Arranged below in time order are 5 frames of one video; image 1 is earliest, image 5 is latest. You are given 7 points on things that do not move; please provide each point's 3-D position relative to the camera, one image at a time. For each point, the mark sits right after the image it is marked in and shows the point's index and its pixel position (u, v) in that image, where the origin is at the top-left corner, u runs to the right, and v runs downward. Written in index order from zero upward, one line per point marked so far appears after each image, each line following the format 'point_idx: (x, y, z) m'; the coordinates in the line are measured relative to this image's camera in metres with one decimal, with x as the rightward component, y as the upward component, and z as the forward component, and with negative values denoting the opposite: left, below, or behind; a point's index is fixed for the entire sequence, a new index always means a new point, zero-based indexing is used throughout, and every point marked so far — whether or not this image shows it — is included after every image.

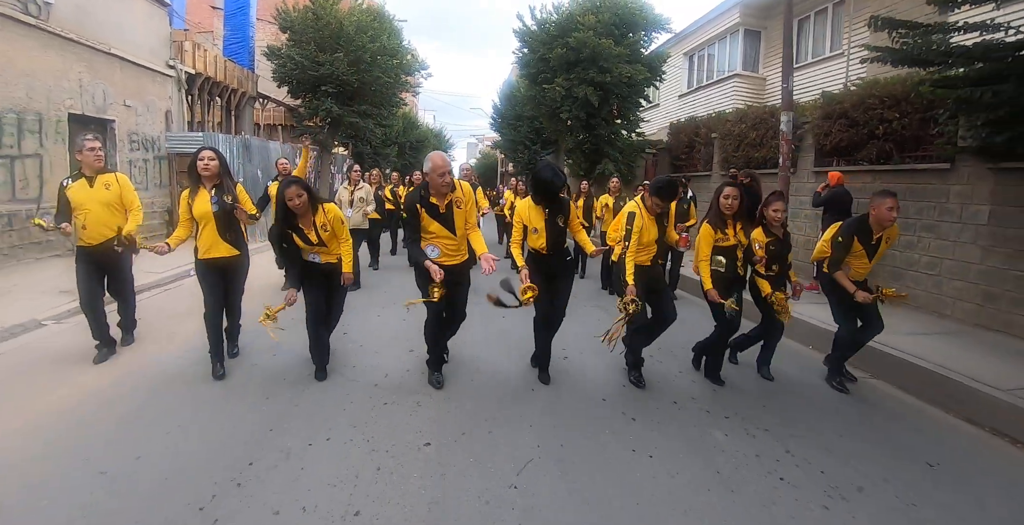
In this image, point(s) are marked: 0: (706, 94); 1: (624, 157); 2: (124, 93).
0: (+6.0, +5.2, +14.0) m
1: (+3.1, +2.9, +13.0) m
2: (-7.4, +3.3, +8.8) m
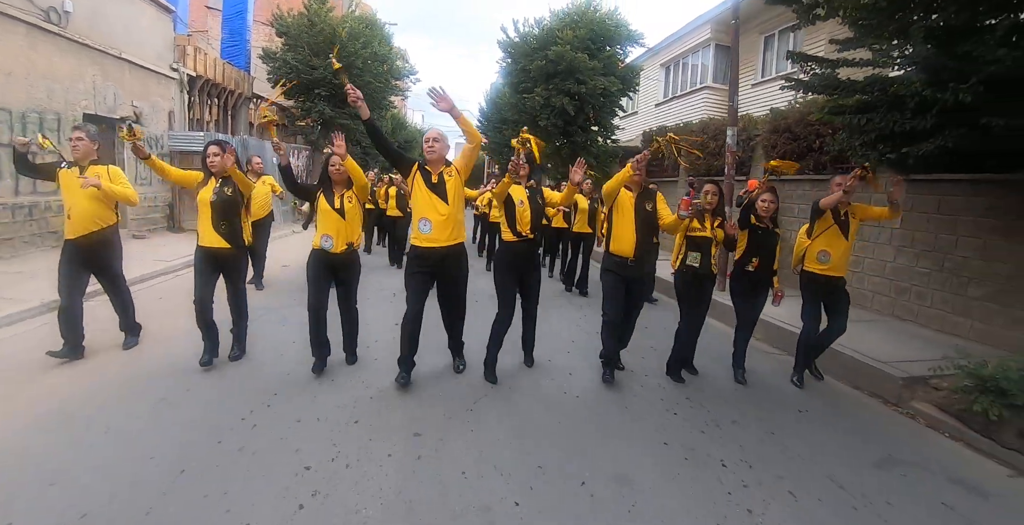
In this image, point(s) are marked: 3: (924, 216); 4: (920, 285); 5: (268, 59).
0: (+5.5, +5.2, +14.9) m
1: (+2.7, +3.0, +13.8) m
2: (-7.8, +3.4, +9.3) m
3: (+5.1, +0.6, +5.9) m
4: (+5.3, -0.3, +5.9) m
5: (-8.7, +7.3, +16.3) m
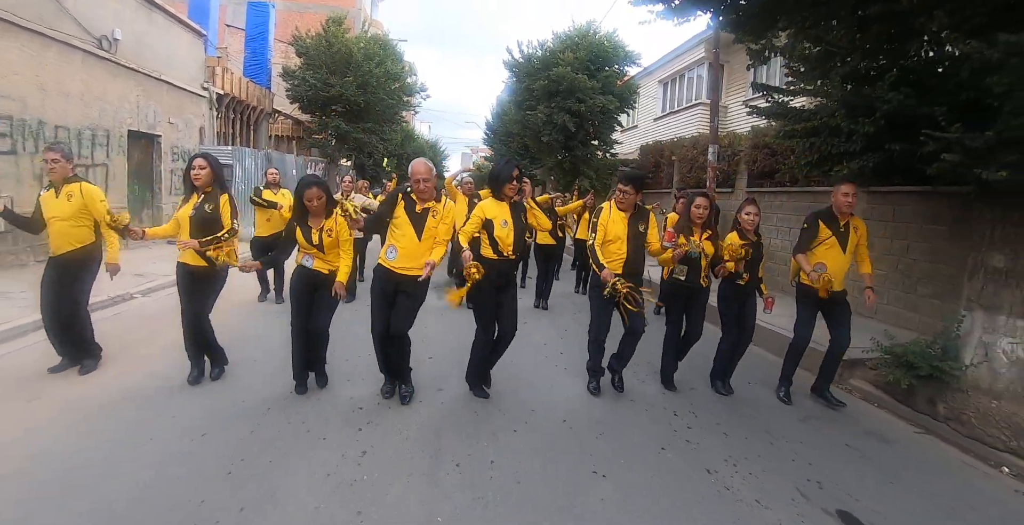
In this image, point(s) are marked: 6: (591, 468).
0: (+5.6, +5.0, +15.7) m
1: (+2.8, +2.8, +14.6) m
2: (-7.7, +3.4, +10.2) m
3: (+5.1, +0.6, +6.6) m
4: (+5.3, -0.3, +6.6) m
5: (-8.6, +7.1, +17.2) m
6: (+0.5, -1.3, +2.7) m
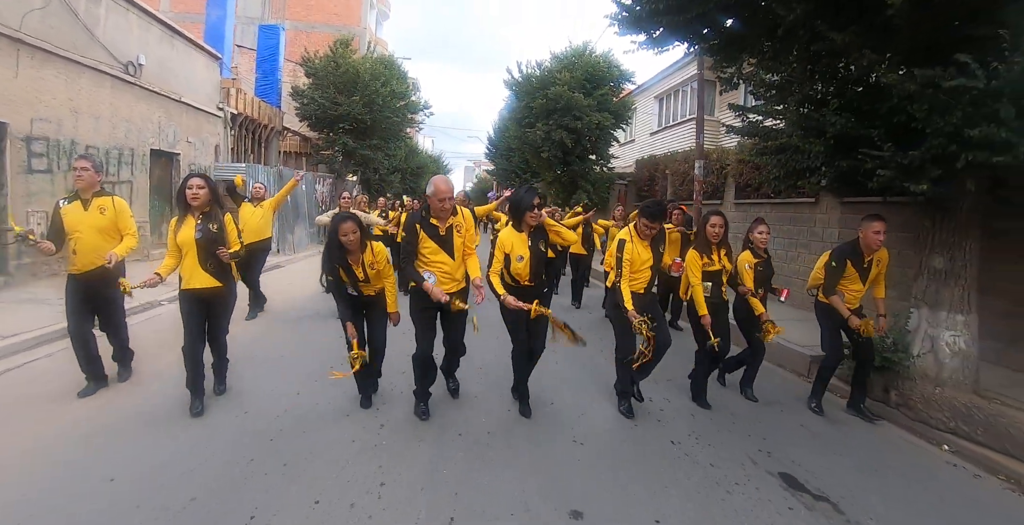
0: (+5.6, +4.6, +16.3) m
1: (+2.8, +2.5, +15.1) m
2: (-7.7, +3.1, +10.8) m
3: (+5.1, +0.5, +7.1) m
4: (+5.3, -0.4, +7.0) m
5: (-8.6, +6.6, +18.0) m
6: (+0.4, -1.3, +3.1) m
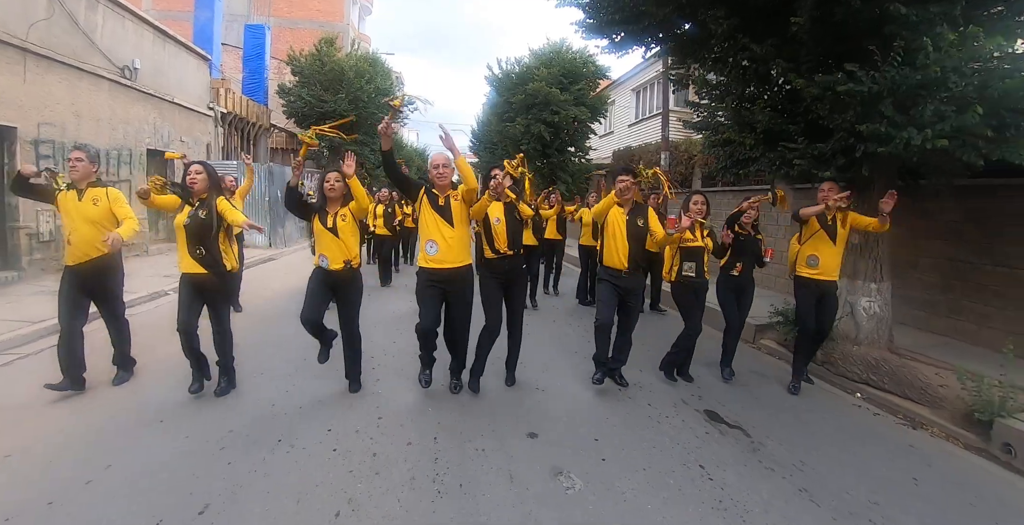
0: (+5.0, +5.1, +16.9) m
1: (+2.2, +2.9, +15.7) m
2: (-8.2, +3.2, +11.2) m
3: (+4.8, +0.8, +7.8) m
4: (+5.0, -0.1, +7.8) m
5: (-9.3, +6.8, +18.3) m
6: (+0.2, -1.1, +3.8) m
